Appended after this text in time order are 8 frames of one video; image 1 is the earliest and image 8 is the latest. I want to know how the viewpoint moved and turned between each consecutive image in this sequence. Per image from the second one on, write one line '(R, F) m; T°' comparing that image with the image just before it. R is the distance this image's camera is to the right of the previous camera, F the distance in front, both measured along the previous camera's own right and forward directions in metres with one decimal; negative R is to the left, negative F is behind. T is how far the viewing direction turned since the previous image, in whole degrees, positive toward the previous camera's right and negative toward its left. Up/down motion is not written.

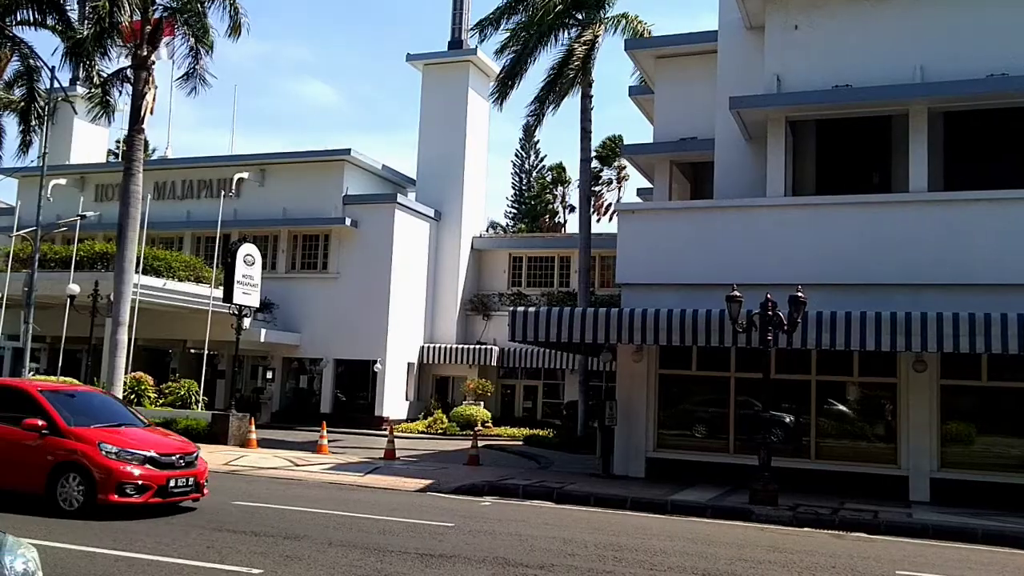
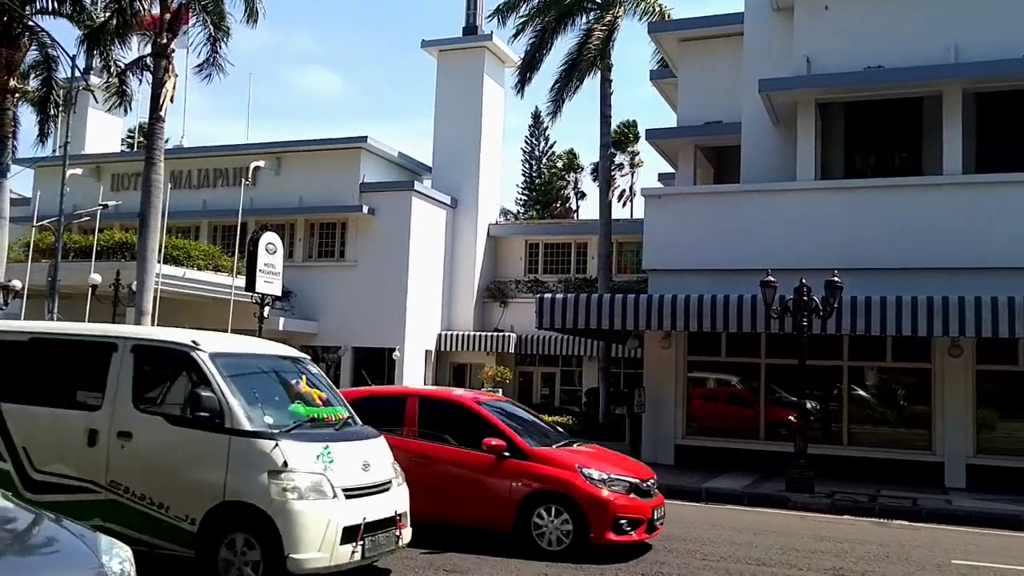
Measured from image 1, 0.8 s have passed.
(-0.4, +0.1) m; 0°
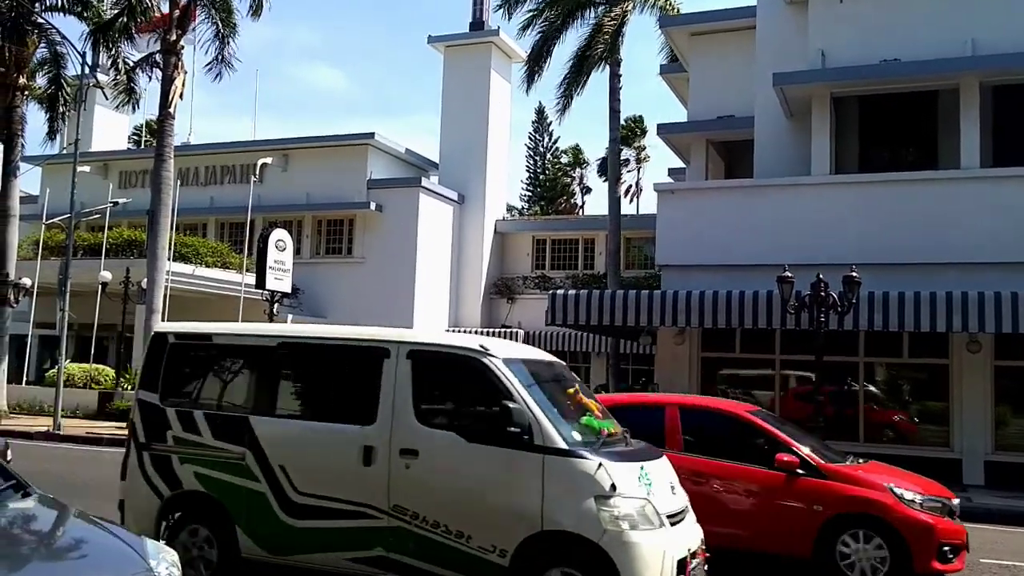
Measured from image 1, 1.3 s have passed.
(-0.2, +0.1) m; 0°
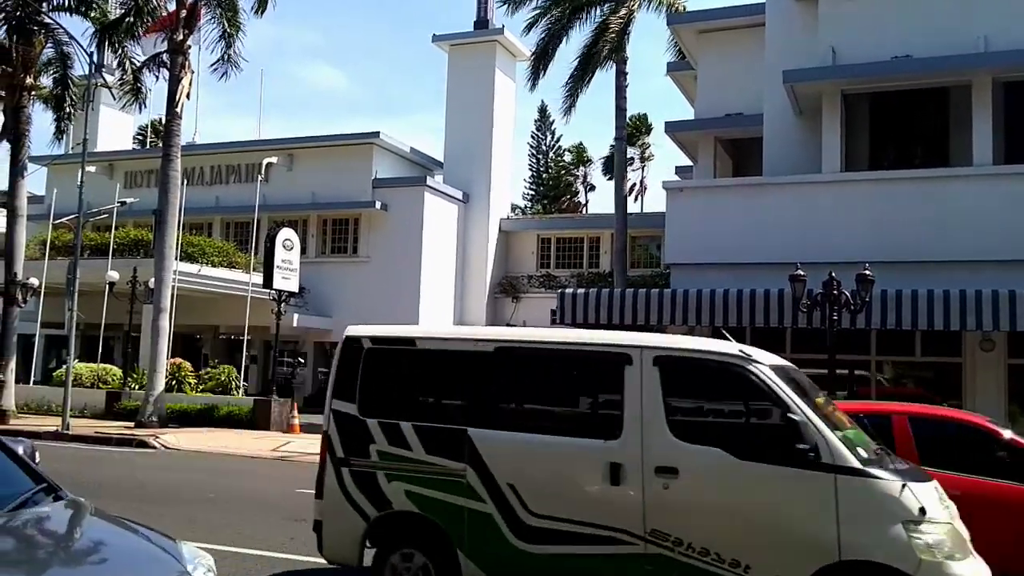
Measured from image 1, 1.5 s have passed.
(-0.1, +0.1) m; 0°
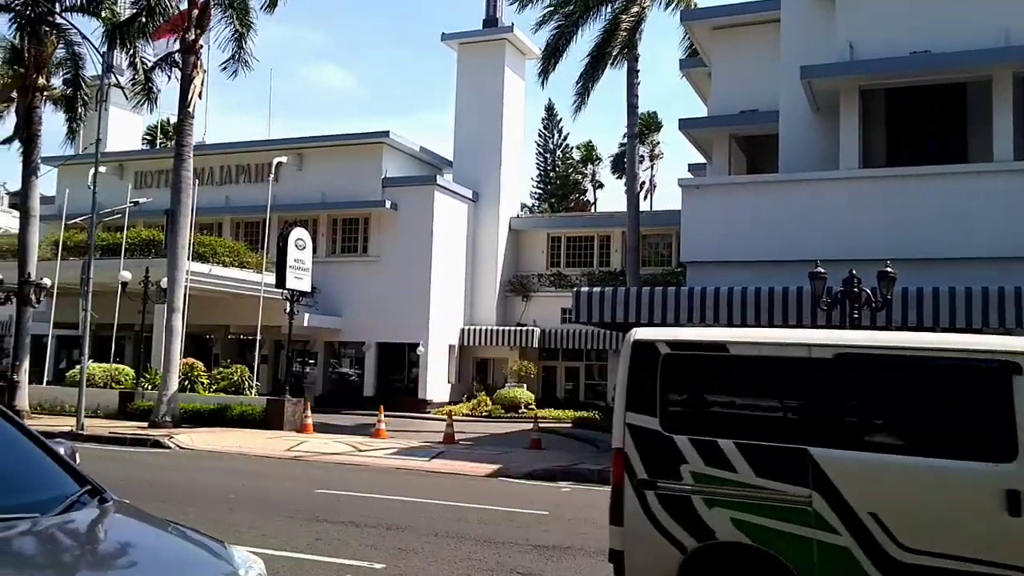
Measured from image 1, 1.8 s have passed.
(-0.2, +0.1) m; 0°
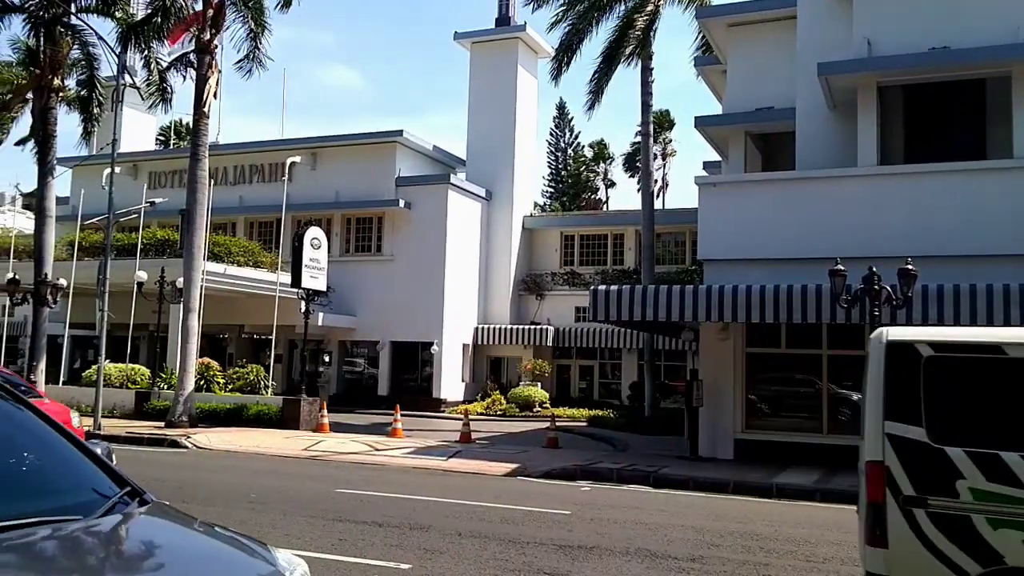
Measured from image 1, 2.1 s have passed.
(-0.1, 0.0) m; -1°
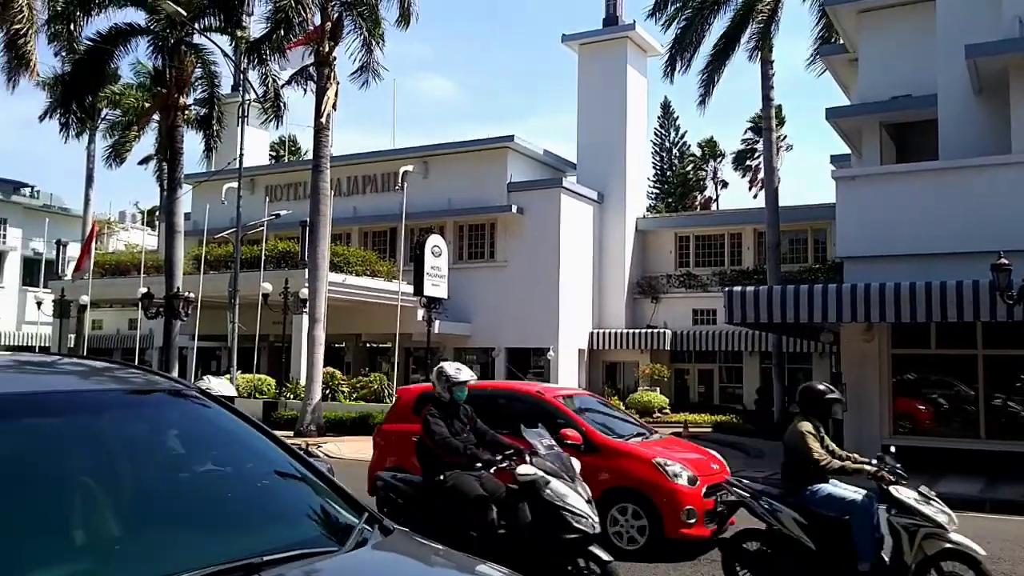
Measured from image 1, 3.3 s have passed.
(-0.5, +0.3) m; -6°
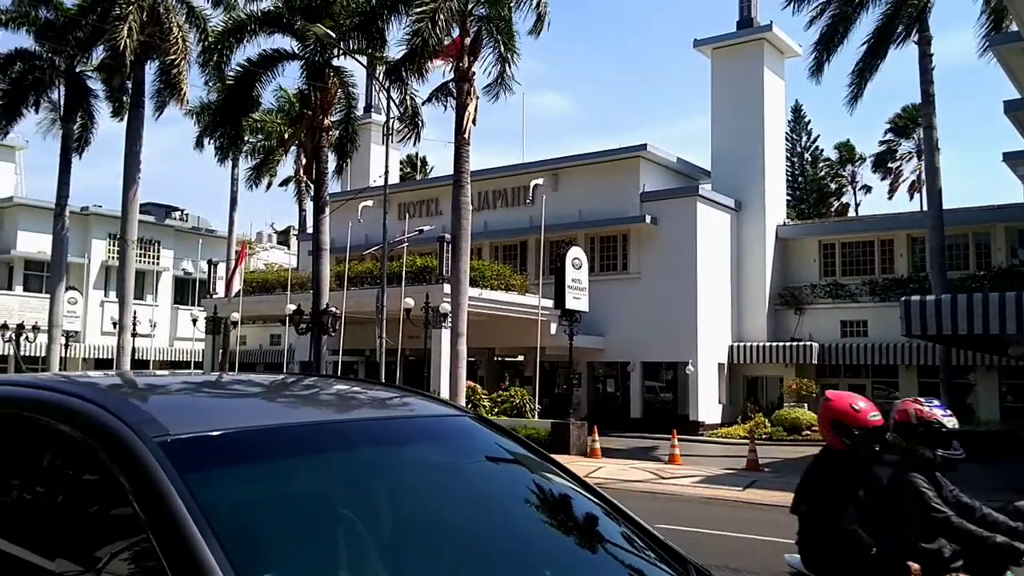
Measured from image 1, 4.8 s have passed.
(-0.6, +0.7) m; -7°
